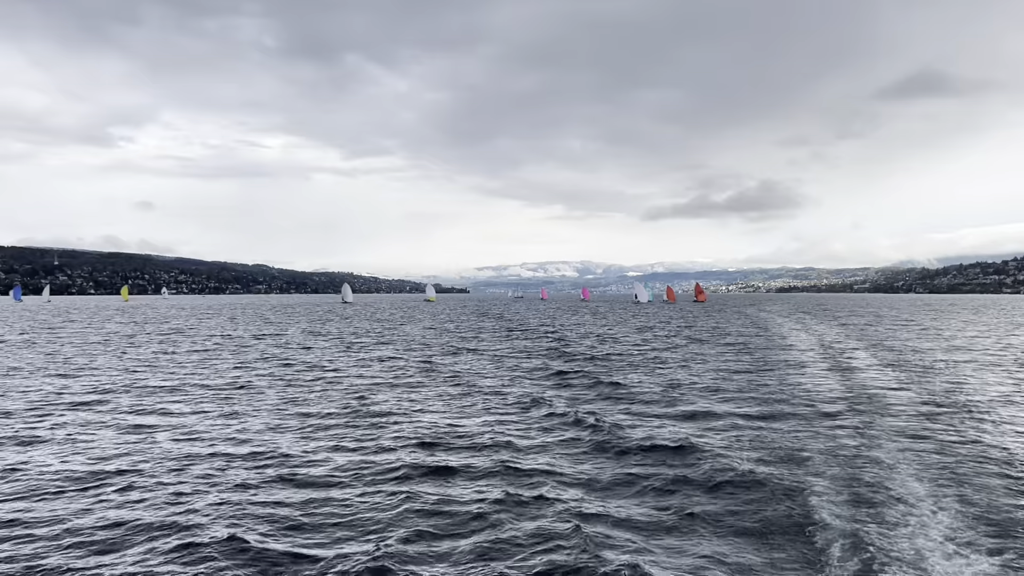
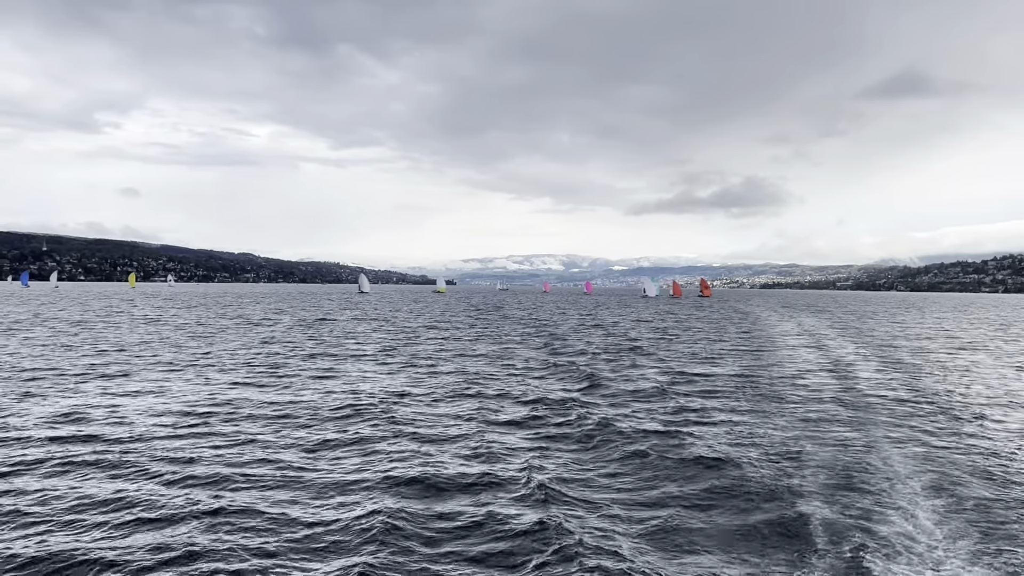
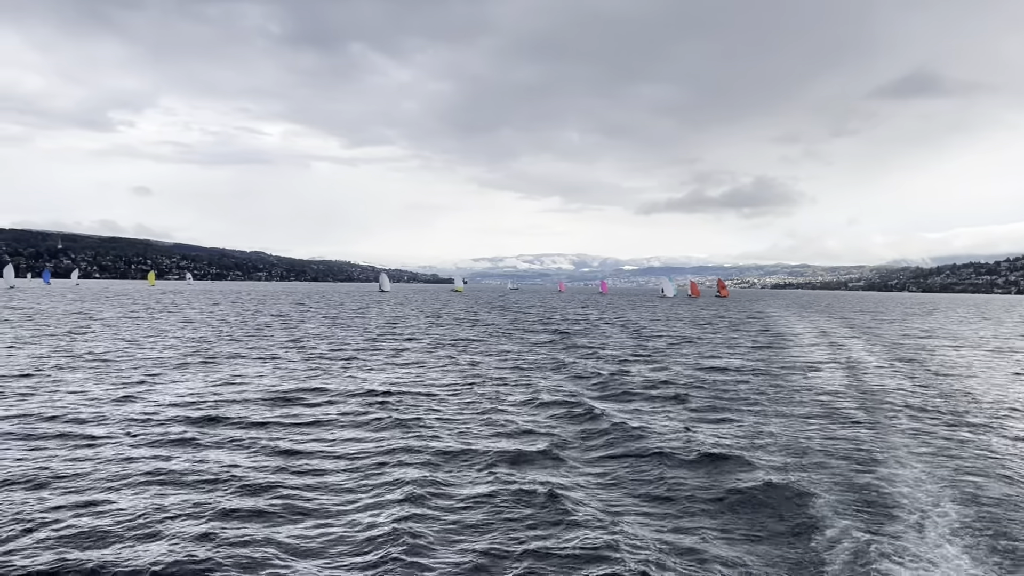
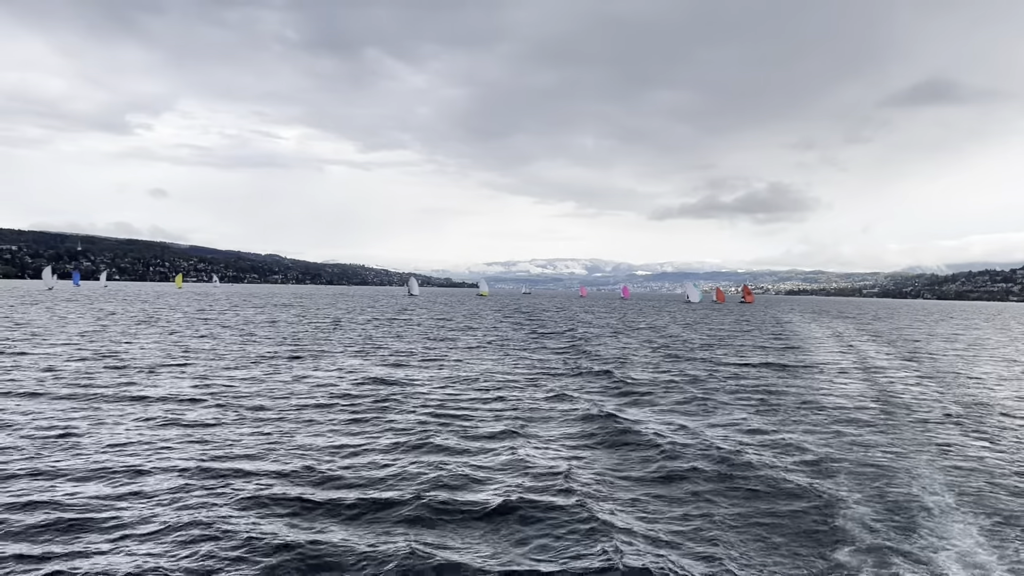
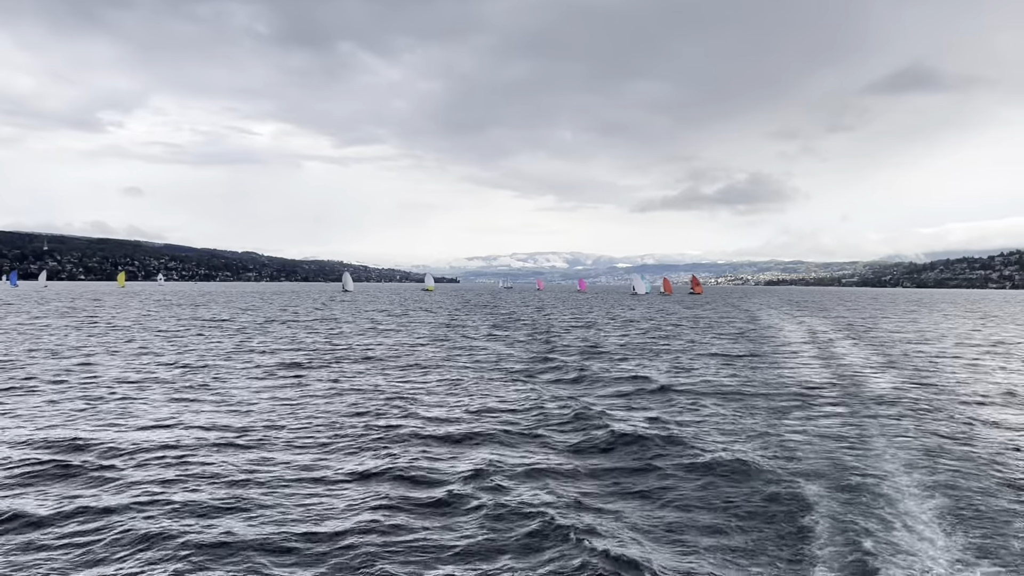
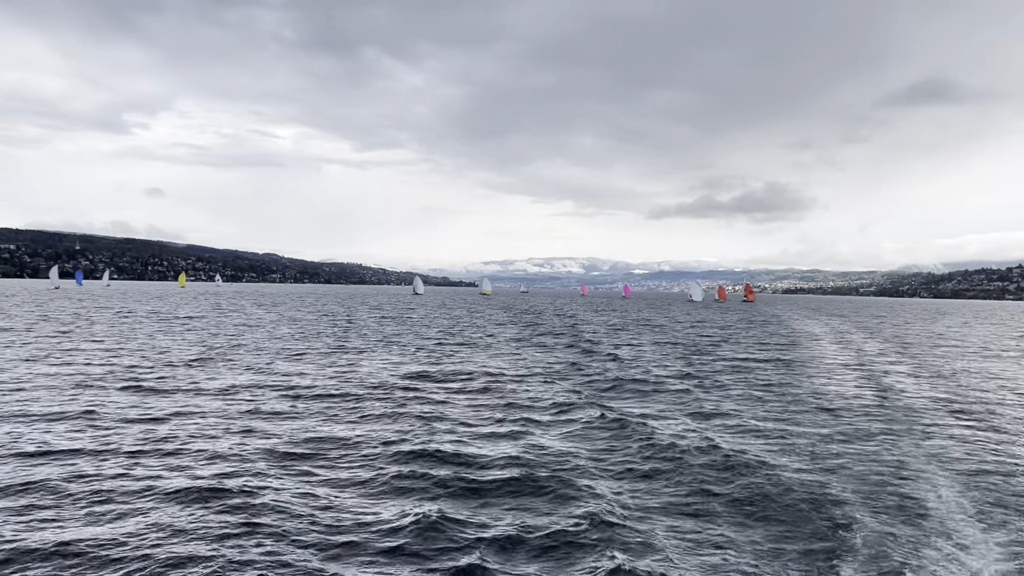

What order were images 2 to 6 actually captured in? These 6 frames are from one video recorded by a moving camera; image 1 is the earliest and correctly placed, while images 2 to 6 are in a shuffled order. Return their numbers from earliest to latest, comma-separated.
5, 2, 3, 4, 6
